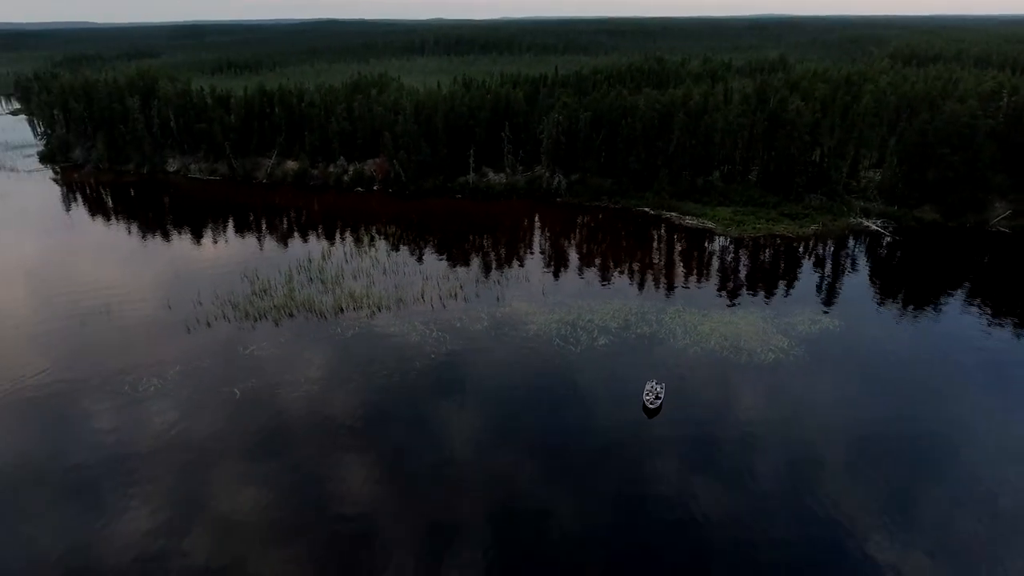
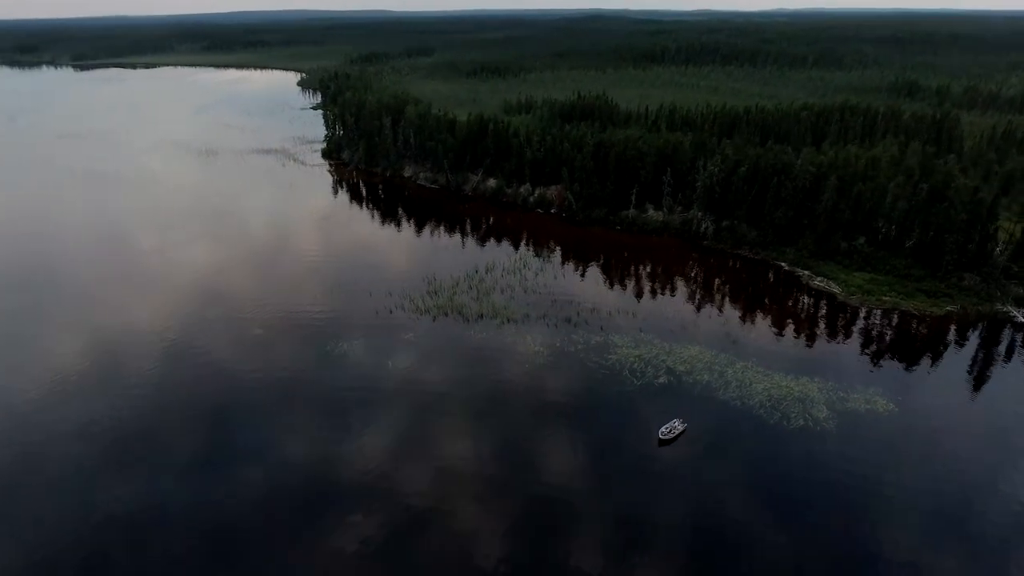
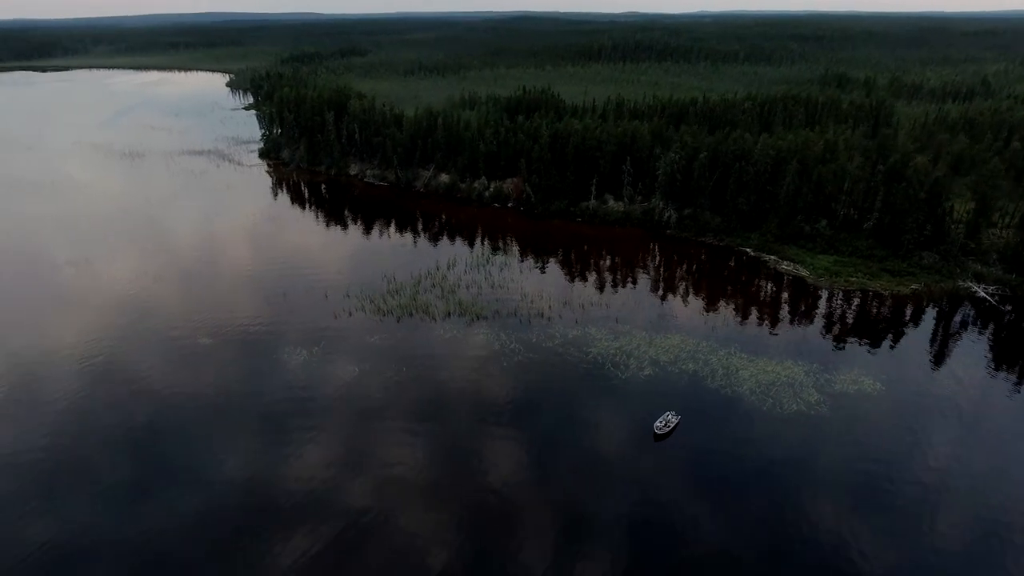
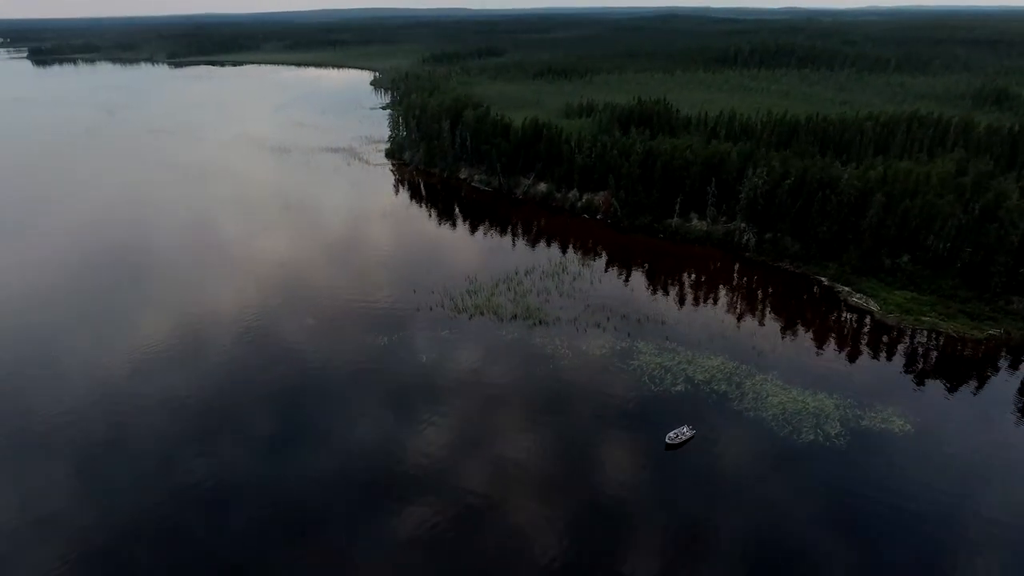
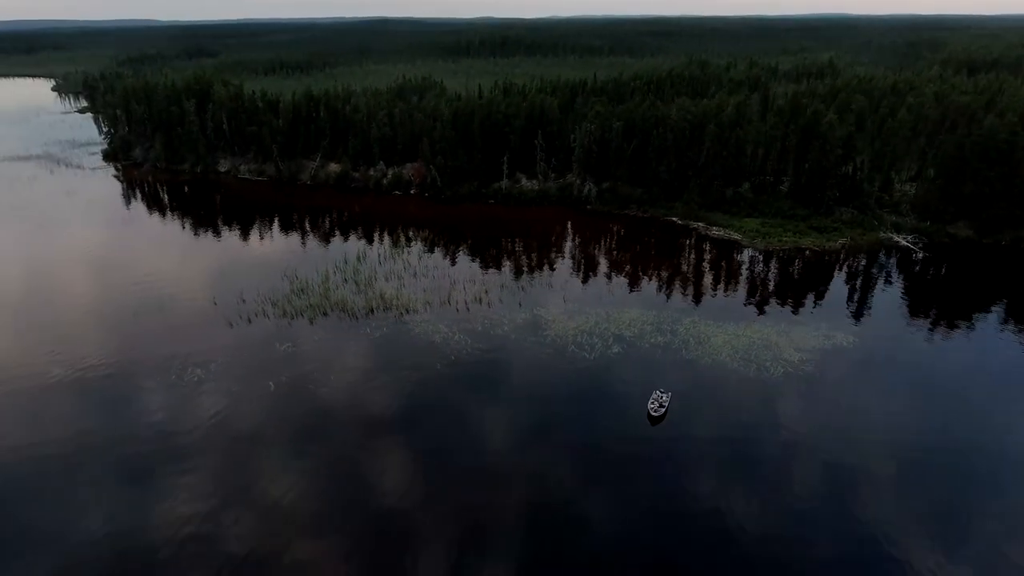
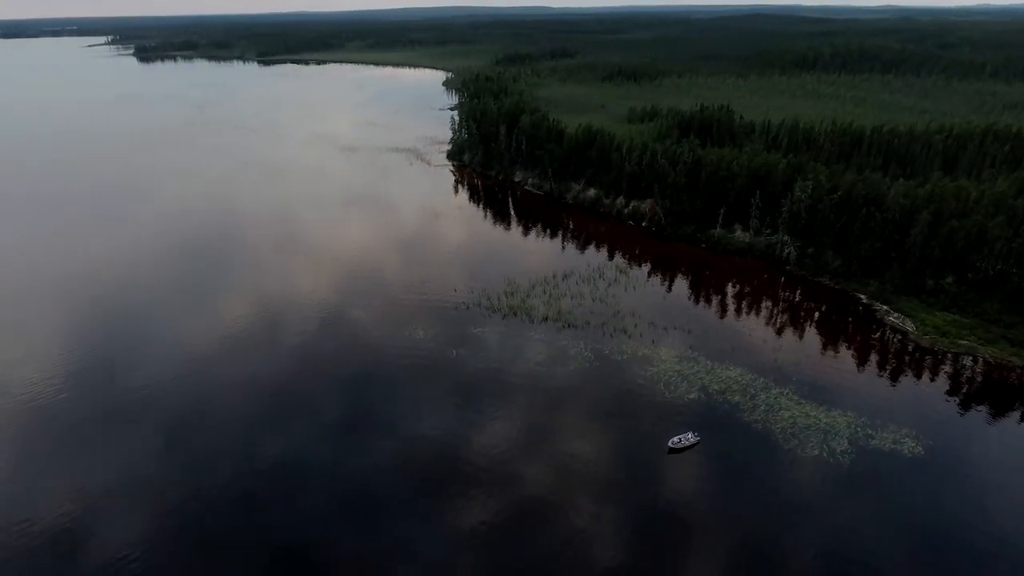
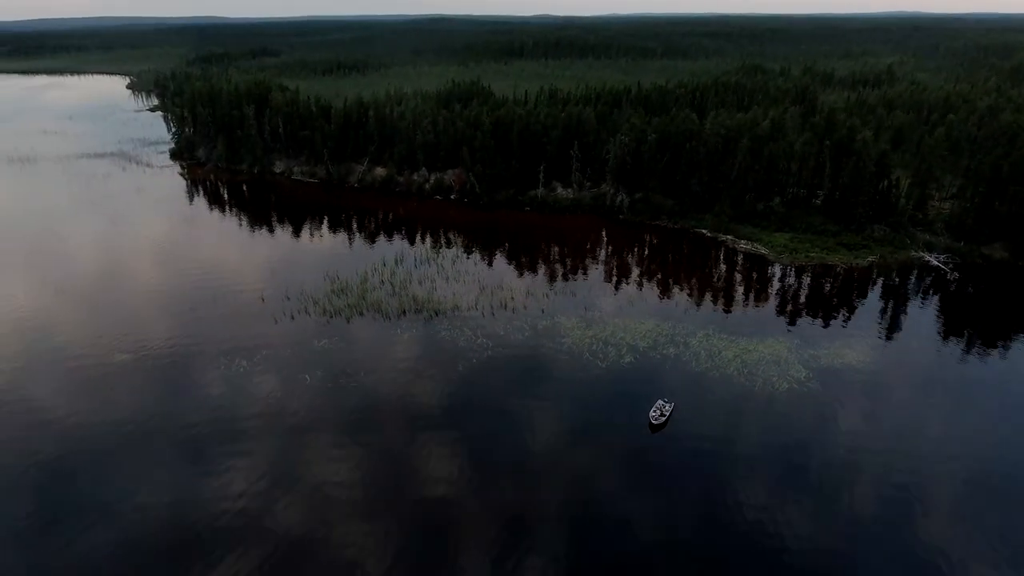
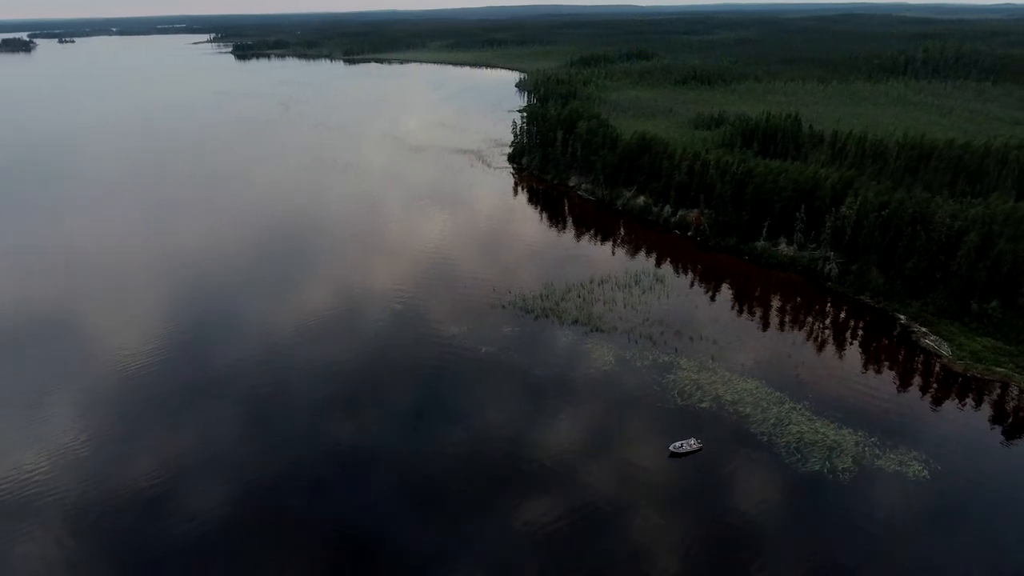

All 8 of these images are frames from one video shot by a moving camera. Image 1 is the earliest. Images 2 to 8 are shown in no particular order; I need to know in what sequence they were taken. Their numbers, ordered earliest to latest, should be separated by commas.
5, 7, 3, 2, 4, 6, 8
